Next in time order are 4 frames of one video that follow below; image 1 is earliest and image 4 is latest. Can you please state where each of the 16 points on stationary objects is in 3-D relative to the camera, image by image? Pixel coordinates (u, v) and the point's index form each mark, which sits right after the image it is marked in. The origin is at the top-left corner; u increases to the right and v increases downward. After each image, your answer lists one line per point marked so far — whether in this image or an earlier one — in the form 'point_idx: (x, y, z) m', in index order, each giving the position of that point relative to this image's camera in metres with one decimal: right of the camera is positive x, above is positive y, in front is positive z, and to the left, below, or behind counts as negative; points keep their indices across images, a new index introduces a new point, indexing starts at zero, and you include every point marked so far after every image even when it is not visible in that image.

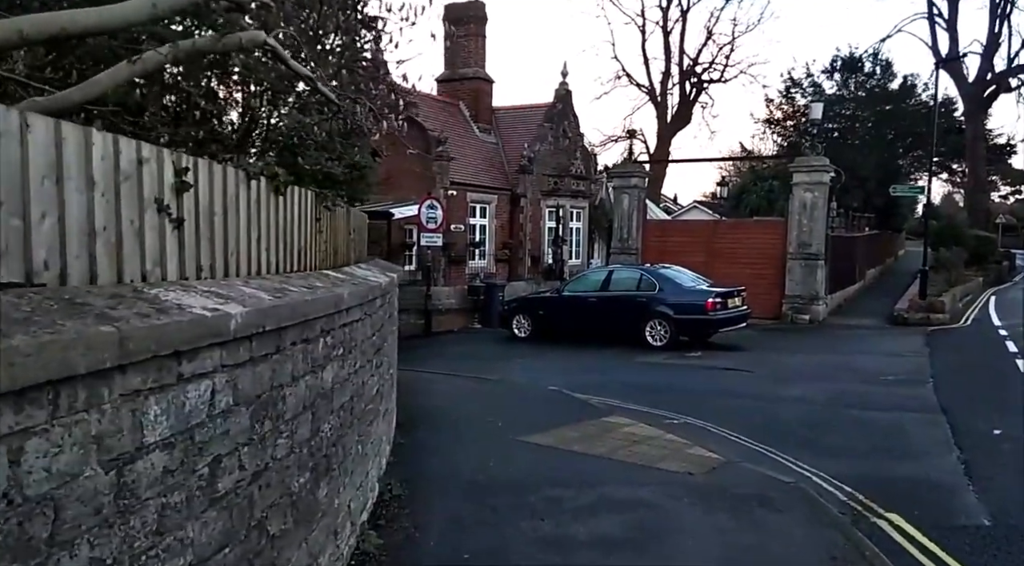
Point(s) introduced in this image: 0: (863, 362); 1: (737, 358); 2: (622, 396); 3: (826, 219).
0: (+5.4, -1.2, +12.9) m
1: (+3.7, -1.2, +13.7) m
2: (+1.4, -1.5, +10.8) m
3: (+6.7, +1.4, +17.7) m
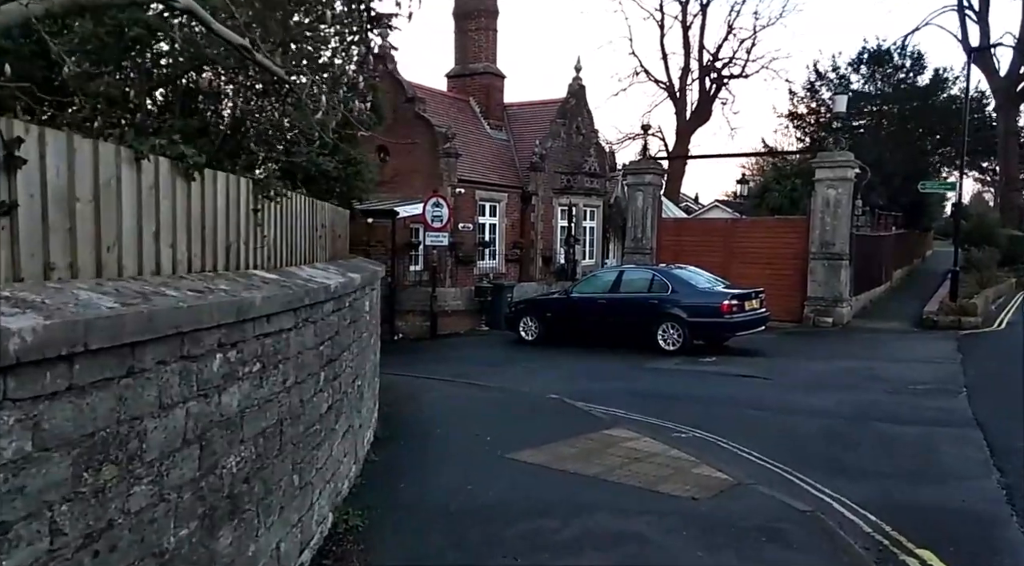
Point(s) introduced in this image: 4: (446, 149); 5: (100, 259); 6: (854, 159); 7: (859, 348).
0: (+5.5, -1.3, +12.1) m
1: (+3.8, -1.3, +12.9) m
2: (+1.4, -1.5, +10.1) m
3: (+6.9, +1.3, +16.8) m
4: (-1.6, +3.2, +19.9) m
5: (-1.4, +0.1, +2.9) m
6: (+6.8, +2.4, +16.4) m
7: (+5.9, -1.1, +14.2) m
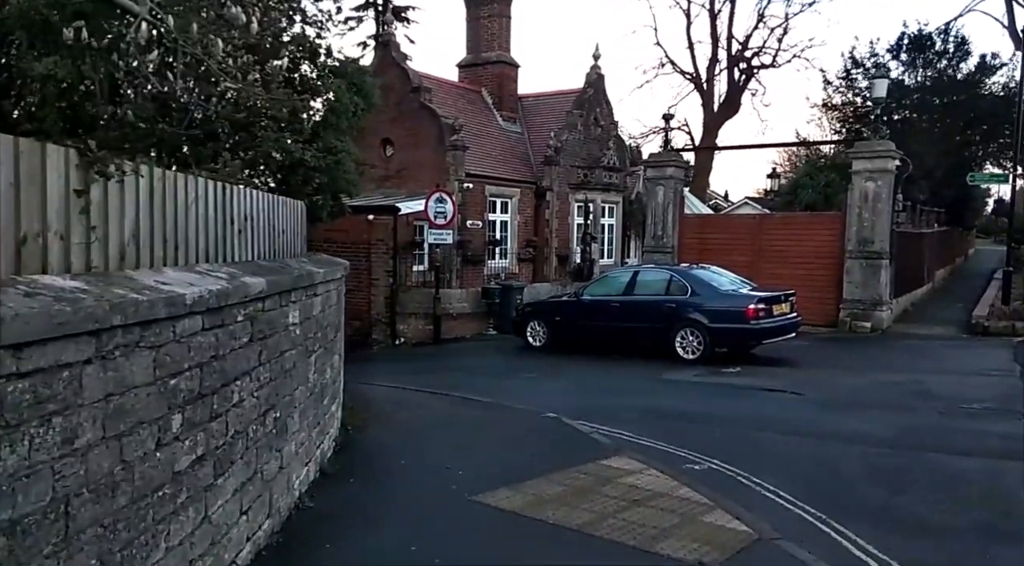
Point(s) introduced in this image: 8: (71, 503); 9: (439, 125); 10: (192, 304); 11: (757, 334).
0: (+5.4, -1.3, +10.6) m
1: (+3.8, -1.3, +11.5) m
2: (+1.3, -1.5, +8.8) m
3: (+7.0, +1.3, +15.3) m
4: (-1.3, +3.2, +18.7) m
5: (-1.8, 0.0, +1.7) m
6: (+6.9, +2.4, +14.9) m
7: (+5.9, -1.1, +12.7) m
8: (-1.4, -0.7, +2.6) m
9: (-1.7, +3.6, +19.0) m
10: (-1.3, -0.1, +3.3) m
11: (+3.6, -0.8, +12.2) m
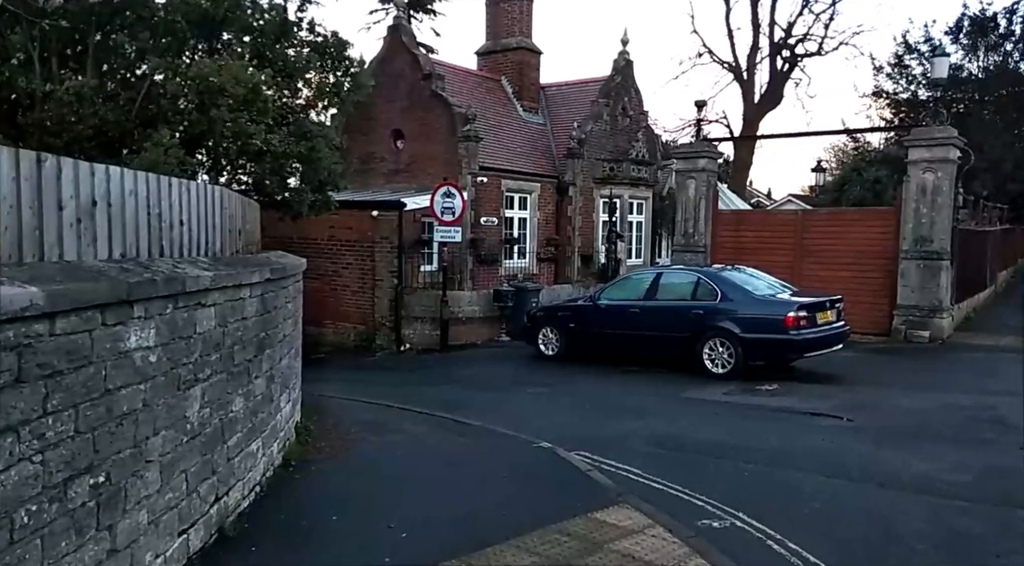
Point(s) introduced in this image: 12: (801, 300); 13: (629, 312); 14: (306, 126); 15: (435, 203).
0: (+5.4, -1.3, +8.9) m
1: (+3.8, -1.3, +9.8) m
2: (+1.2, -1.6, +7.3) m
3: (+7.2, +1.2, +13.5) m
4: (-1.0, +3.2, +17.3) m
5: (-2.3, 0.0, +0.3) m
6: (+7.0, +2.4, +13.1) m
7: (+6.0, -1.2, +10.9) m
8: (-1.8, -0.7, +1.2) m
9: (-1.3, +3.6, +17.6) m
10: (-1.7, -0.1, +1.9) m
11: (+3.6, -0.8, +10.6) m
12: (+3.8, -0.2, +10.8) m
13: (+1.7, -0.4, +12.1) m
14: (-2.6, +2.0, +10.5) m
15: (-1.4, +1.4, +14.7) m
